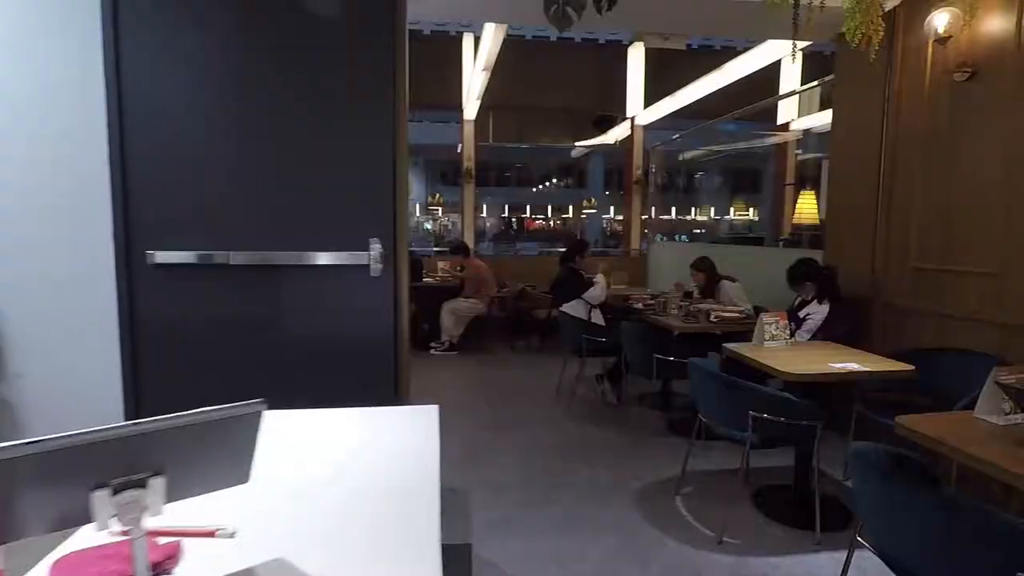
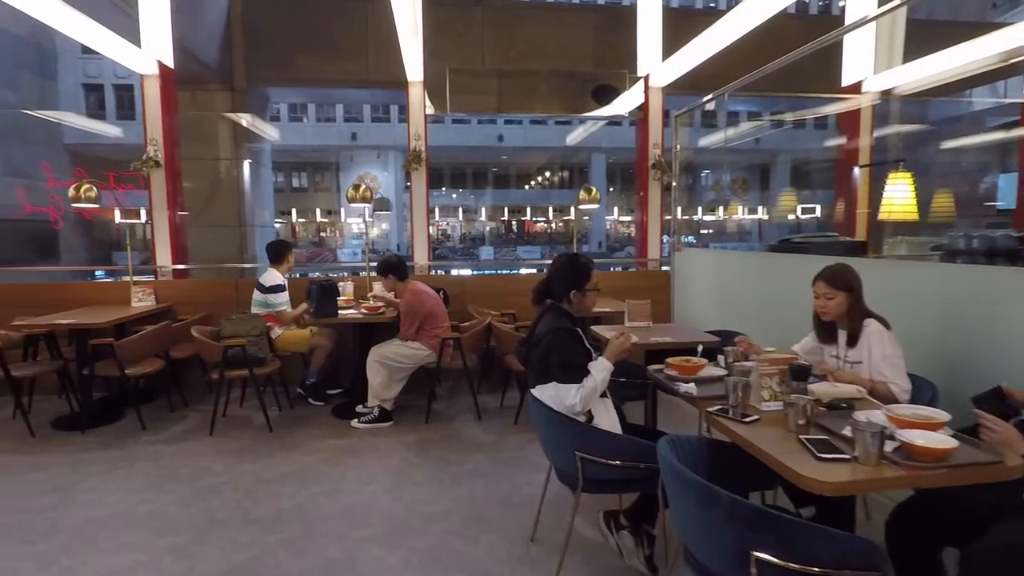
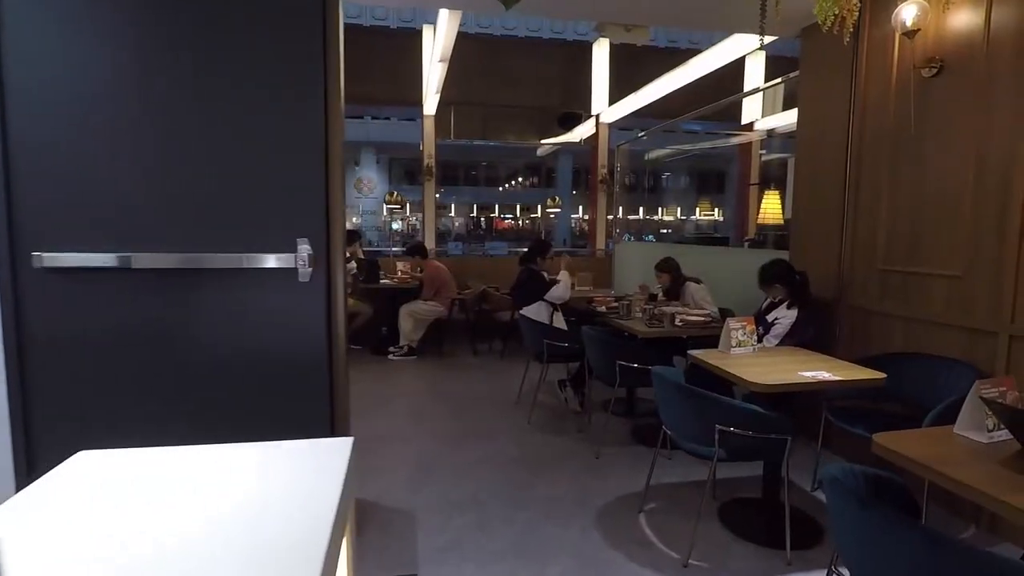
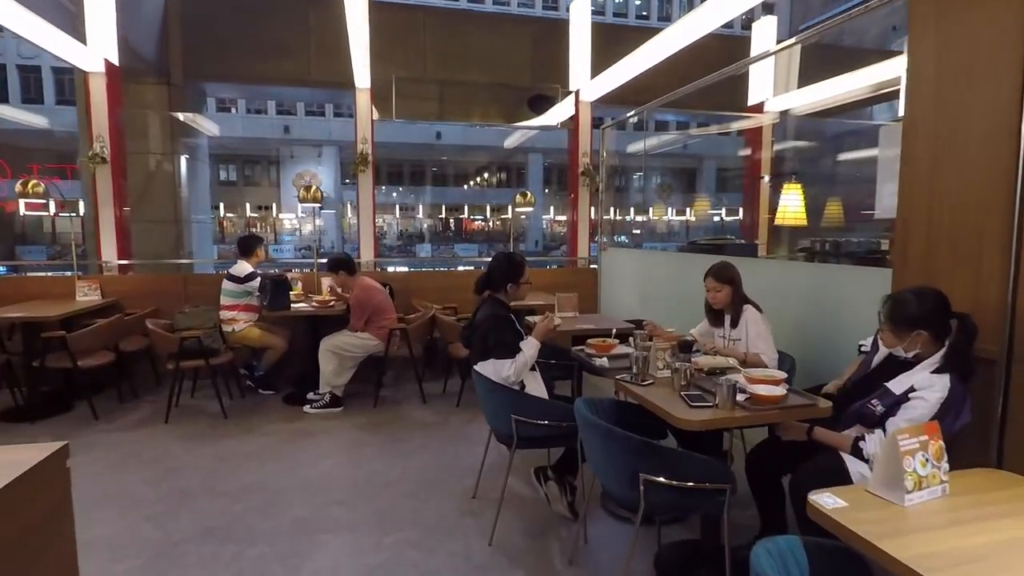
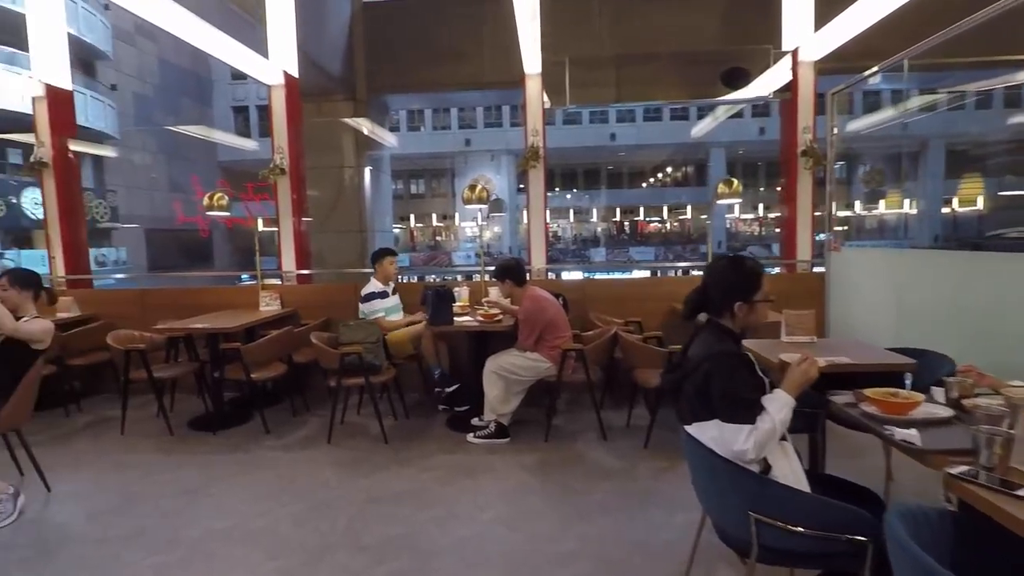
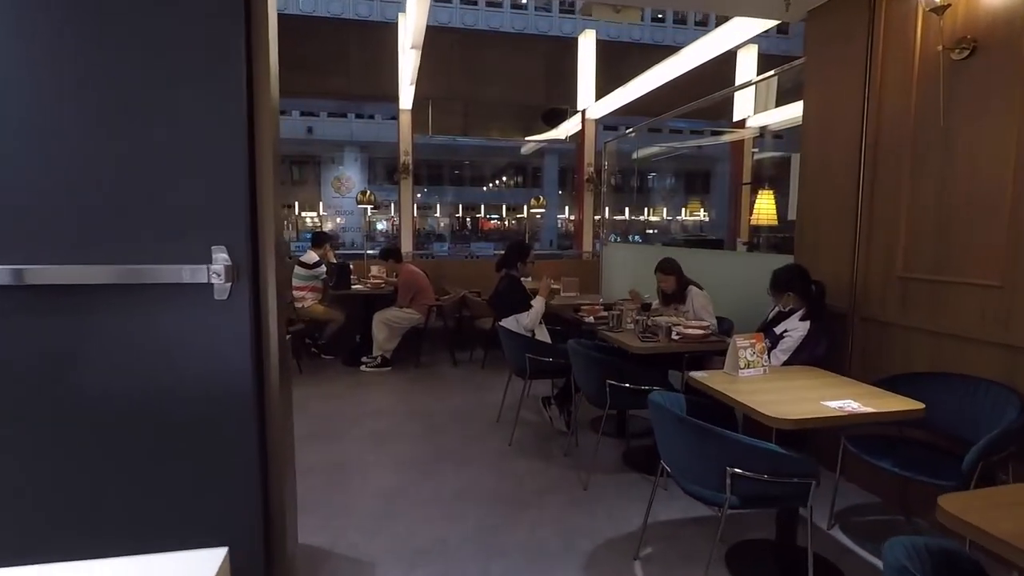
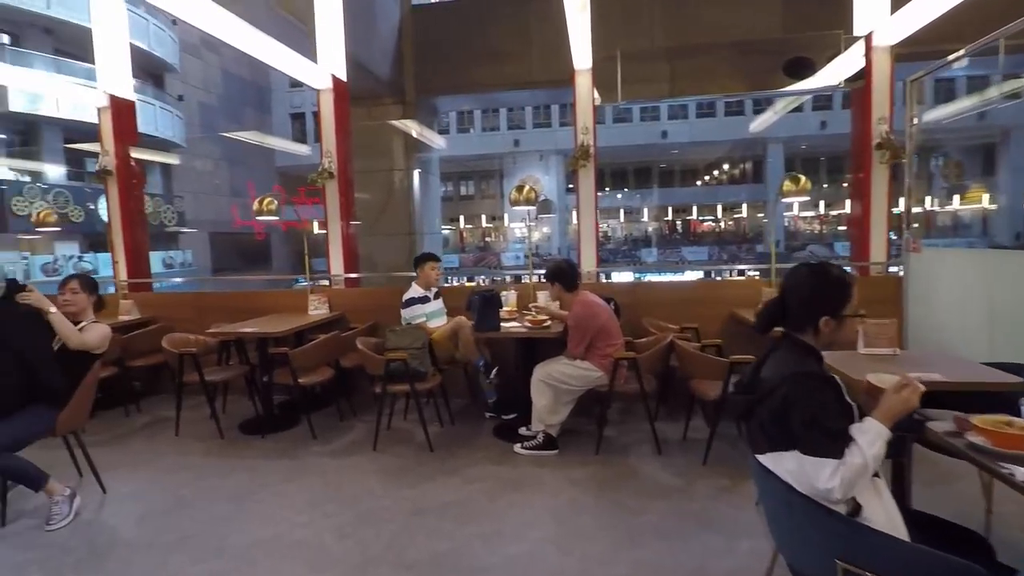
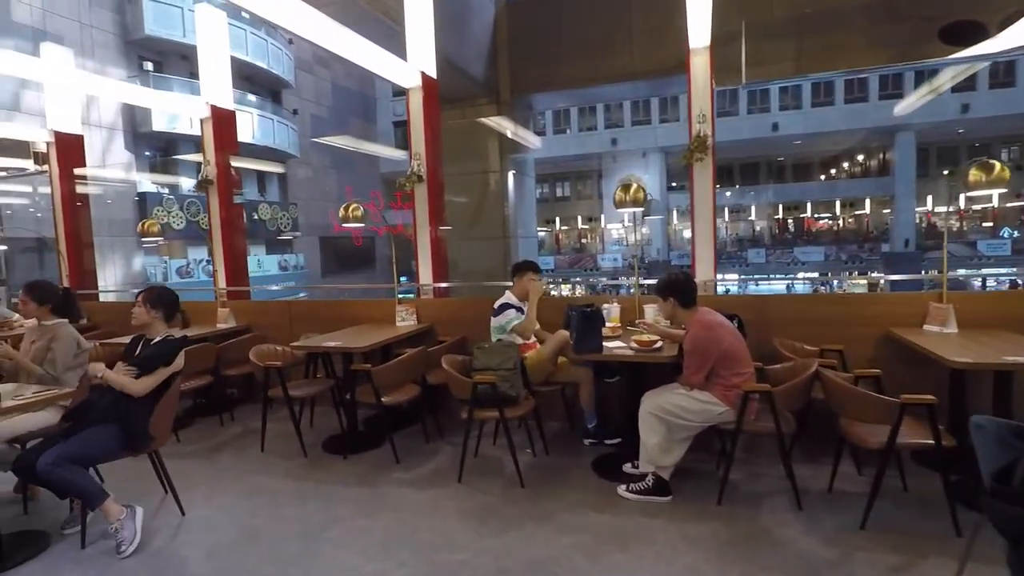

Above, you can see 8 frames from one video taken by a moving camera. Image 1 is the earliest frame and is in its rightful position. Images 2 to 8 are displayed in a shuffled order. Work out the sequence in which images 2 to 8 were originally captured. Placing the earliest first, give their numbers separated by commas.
3, 6, 4, 2, 5, 7, 8
